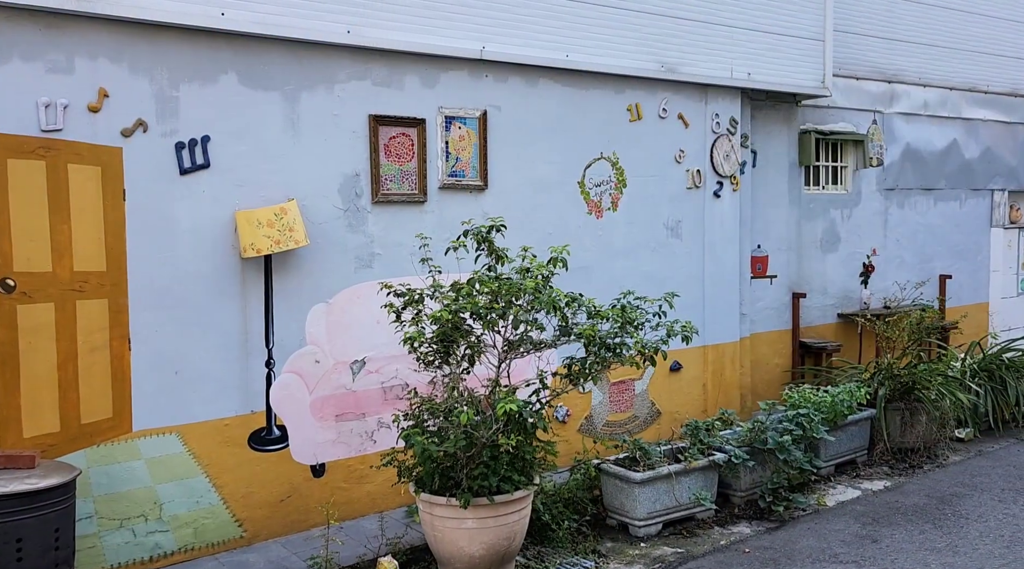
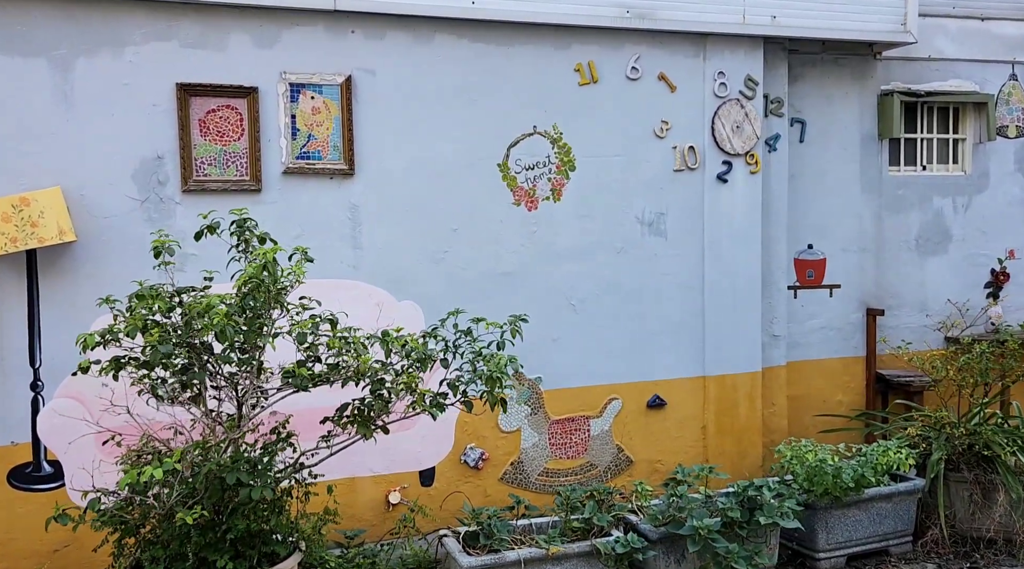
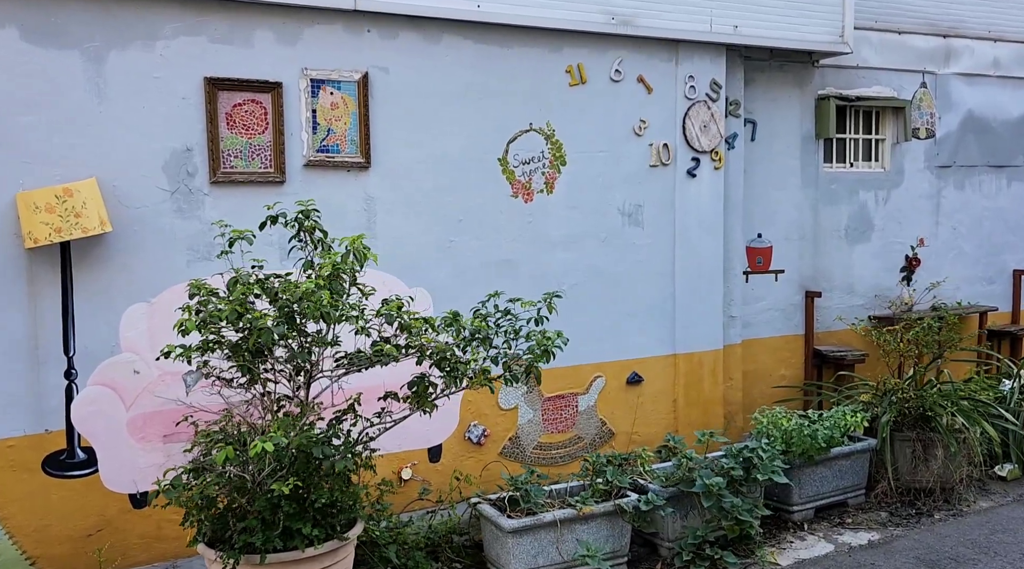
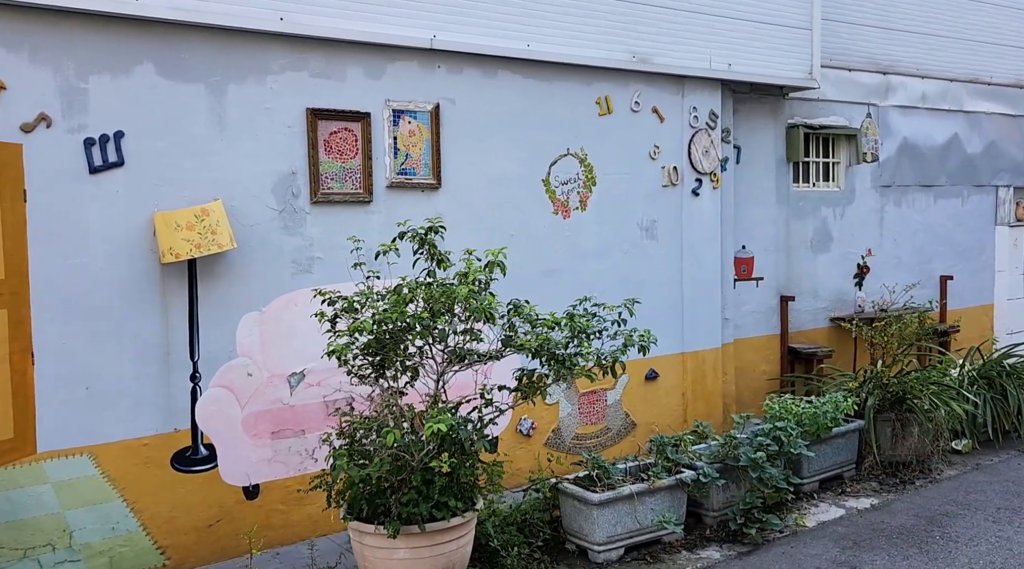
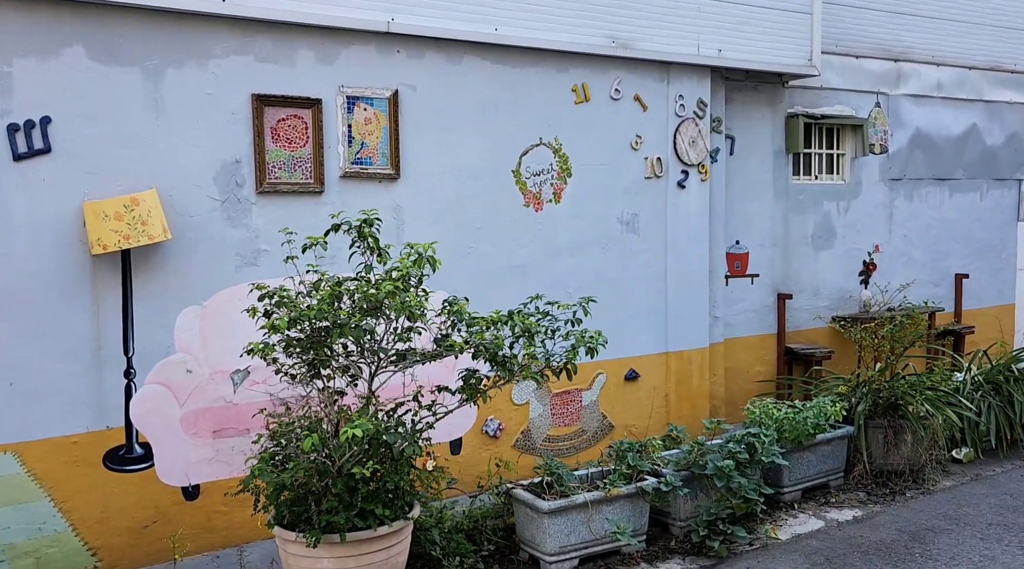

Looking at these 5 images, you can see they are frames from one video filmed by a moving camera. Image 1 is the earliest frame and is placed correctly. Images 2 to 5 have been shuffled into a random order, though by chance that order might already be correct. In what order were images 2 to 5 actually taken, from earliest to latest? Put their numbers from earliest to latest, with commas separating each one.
4, 5, 3, 2
